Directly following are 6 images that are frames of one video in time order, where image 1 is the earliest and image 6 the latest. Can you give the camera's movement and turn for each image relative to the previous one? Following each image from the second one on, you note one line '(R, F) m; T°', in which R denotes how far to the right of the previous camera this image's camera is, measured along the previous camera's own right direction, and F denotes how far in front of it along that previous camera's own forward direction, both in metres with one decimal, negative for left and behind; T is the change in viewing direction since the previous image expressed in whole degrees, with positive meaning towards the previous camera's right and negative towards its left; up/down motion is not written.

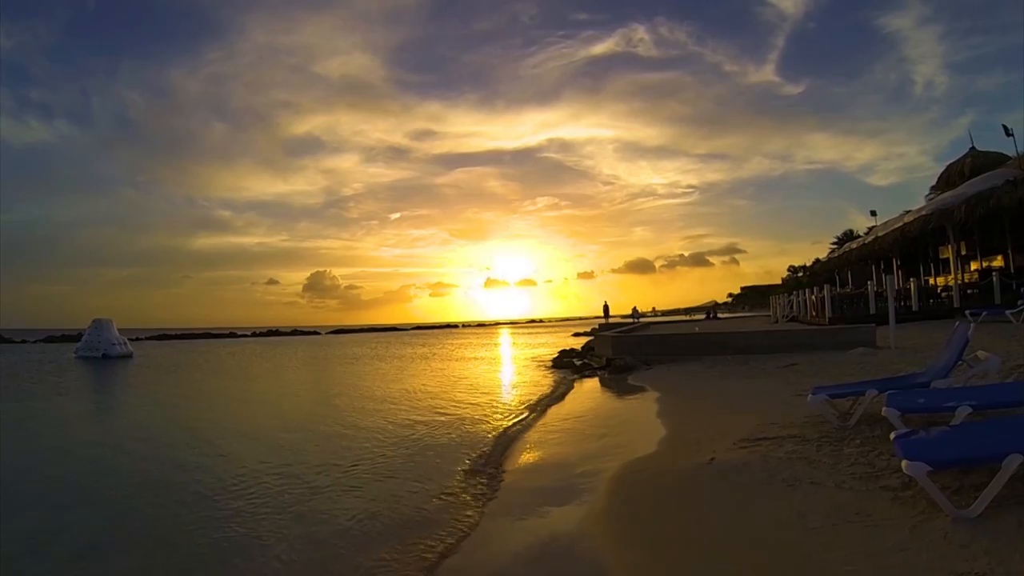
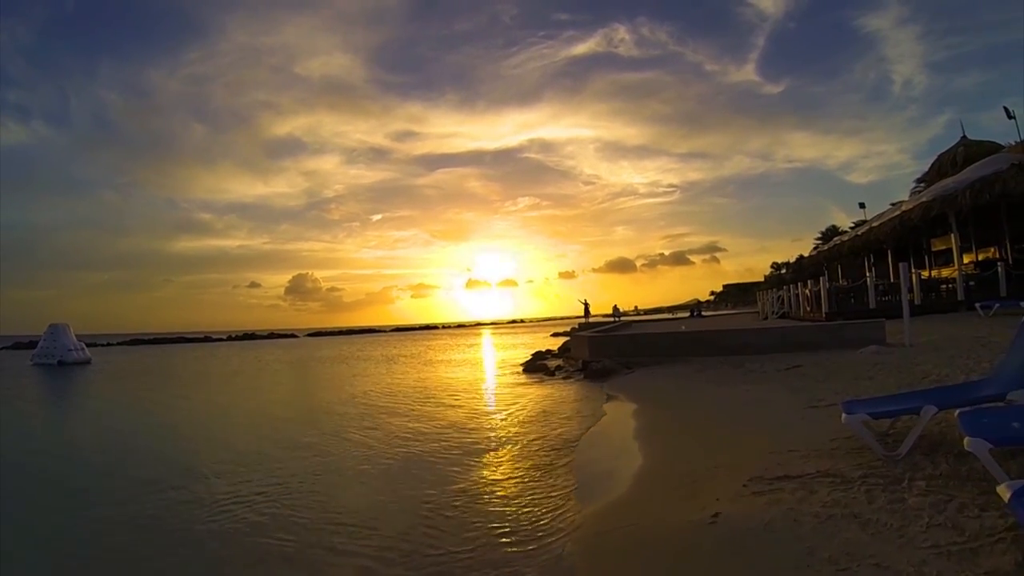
(+0.4, +1.8) m; +1°
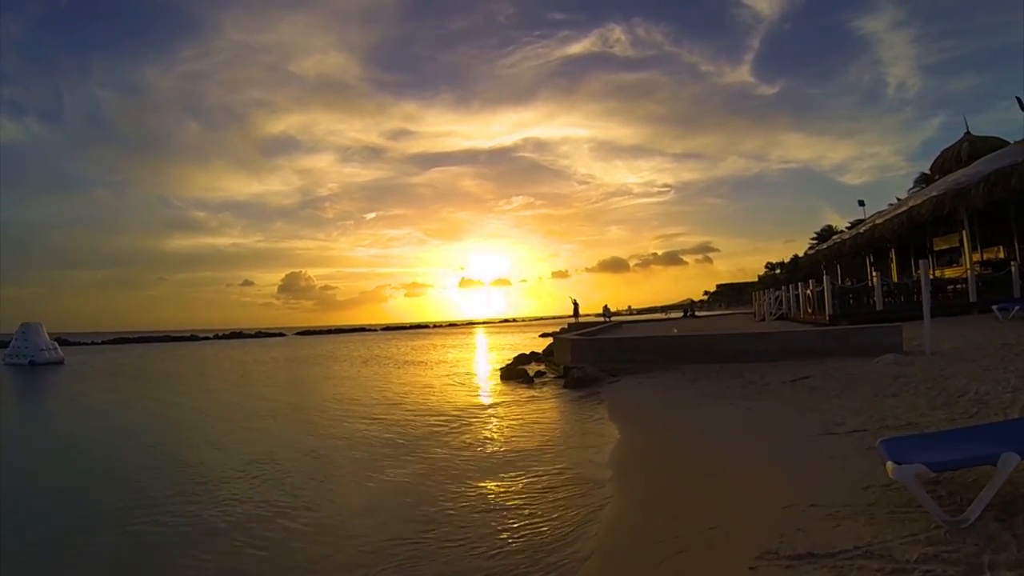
(+0.4, +1.4) m; 0°
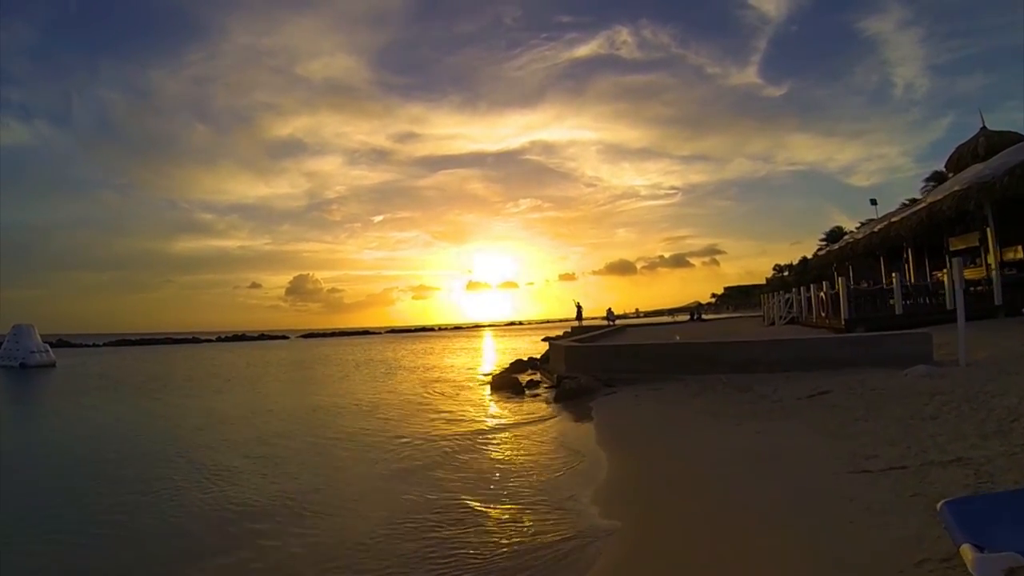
(+0.3, +1.0) m; -1°
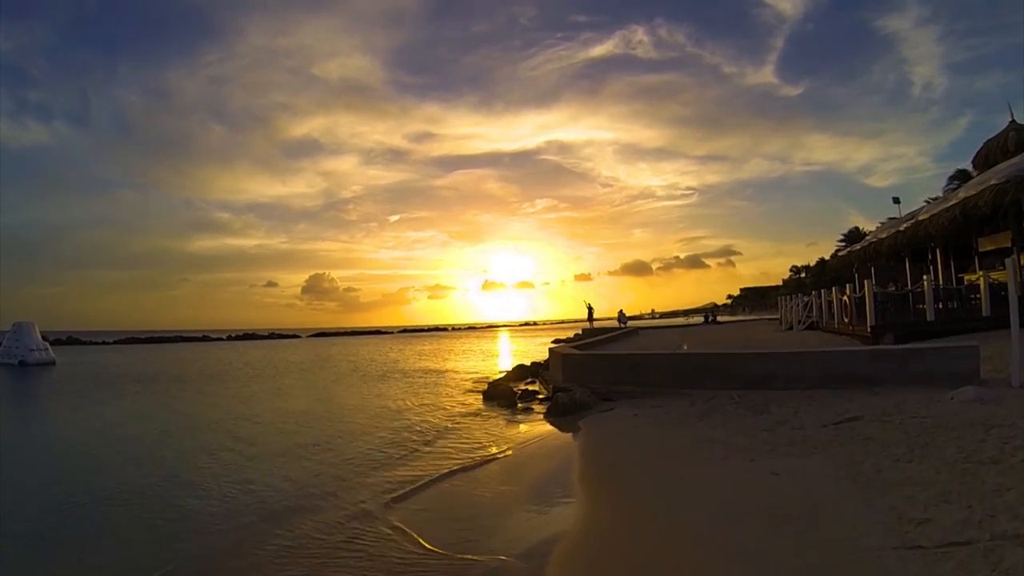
(+0.4, +1.1) m; -1°
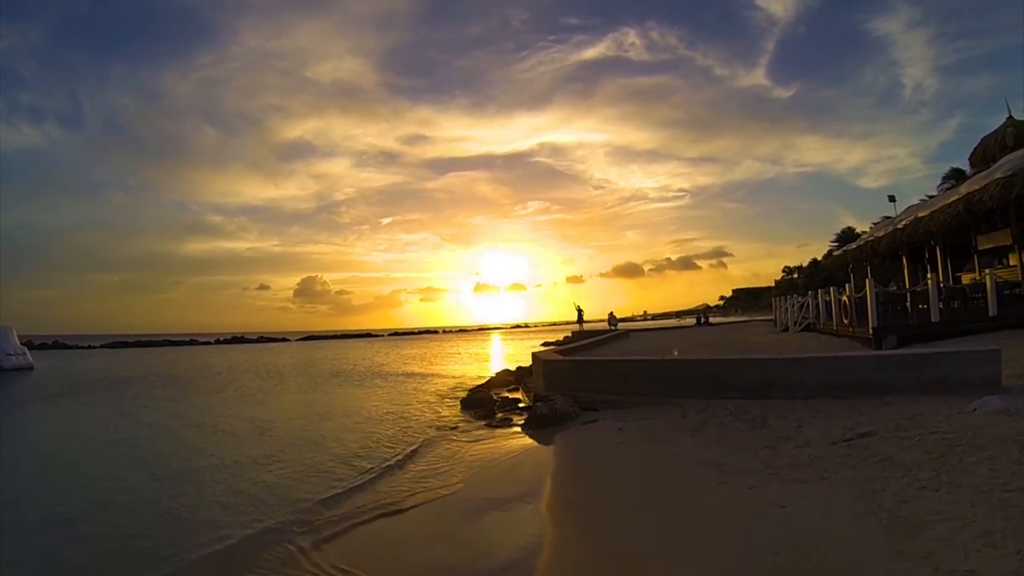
(+0.3, +0.8) m; +1°
